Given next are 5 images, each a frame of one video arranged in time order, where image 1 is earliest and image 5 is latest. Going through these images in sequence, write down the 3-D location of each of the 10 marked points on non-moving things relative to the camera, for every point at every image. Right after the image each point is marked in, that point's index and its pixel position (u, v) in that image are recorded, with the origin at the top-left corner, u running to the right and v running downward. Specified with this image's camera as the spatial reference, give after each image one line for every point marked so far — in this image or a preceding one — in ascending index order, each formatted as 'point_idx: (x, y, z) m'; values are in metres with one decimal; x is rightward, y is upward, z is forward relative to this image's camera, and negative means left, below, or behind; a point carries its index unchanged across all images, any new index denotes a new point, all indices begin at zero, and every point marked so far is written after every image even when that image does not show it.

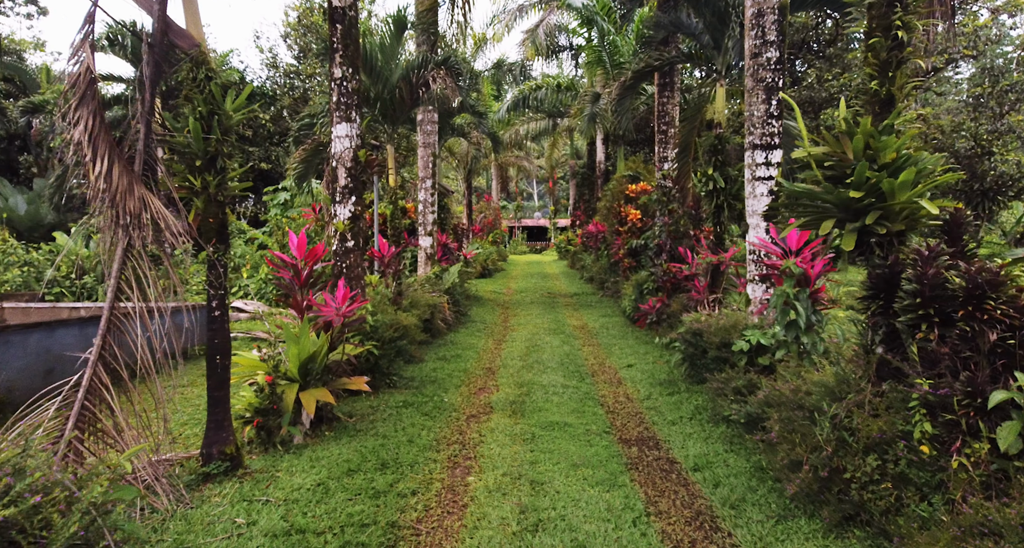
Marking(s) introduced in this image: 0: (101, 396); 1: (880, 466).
0: (-1.7, -0.5, +2.6) m
1: (+1.5, -0.8, +2.6) m
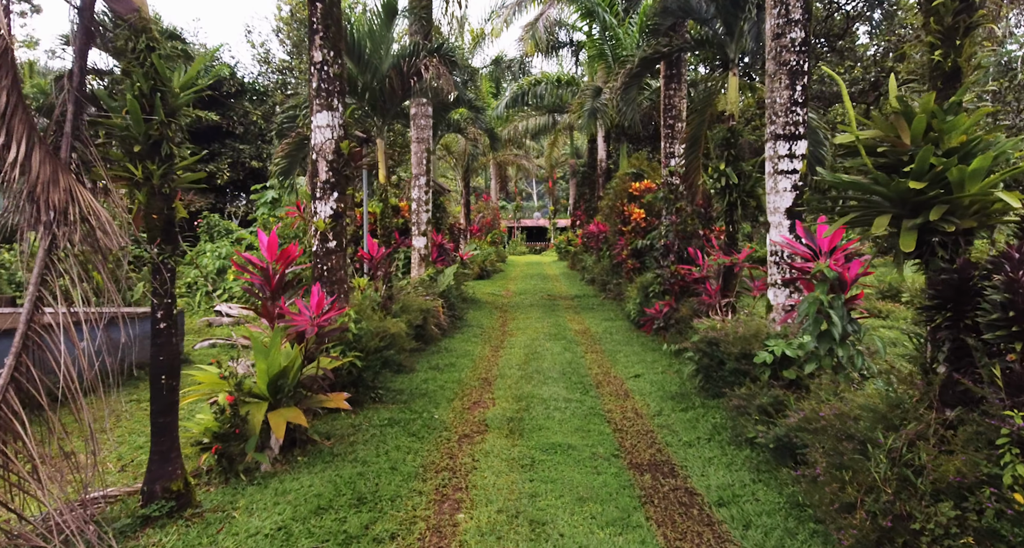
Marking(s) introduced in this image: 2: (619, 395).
0: (-1.7, -0.5, +2.1) m
1: (+1.5, -0.8, +2.2) m
2: (+0.9, -1.0, +5.3) m
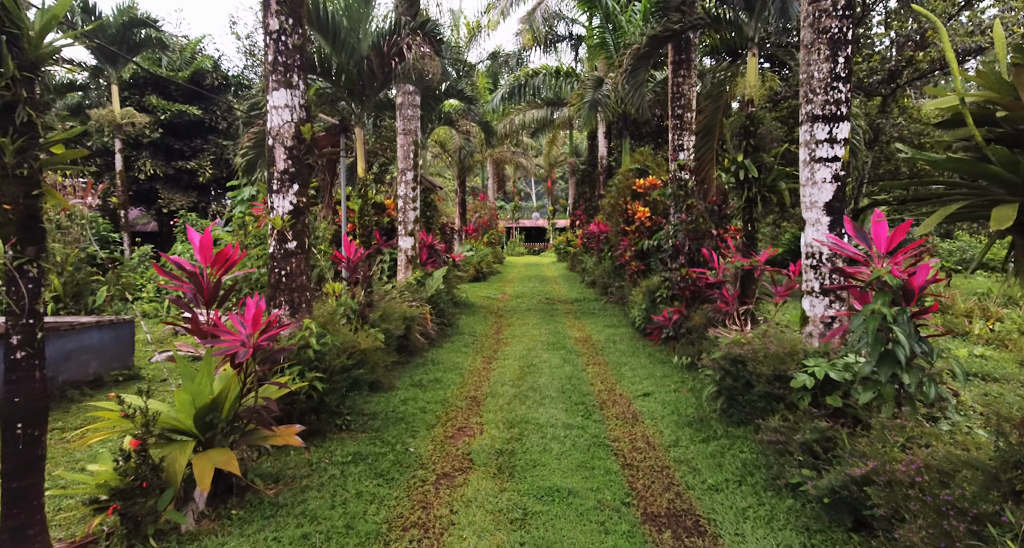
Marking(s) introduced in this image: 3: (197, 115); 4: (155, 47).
0: (-1.8, -0.6, +1.4) m
1: (+1.5, -0.9, +1.4) m
2: (+0.8, -1.1, +4.5) m
3: (-6.9, +3.5, +13.8) m
4: (-6.8, +4.3, +12.0) m
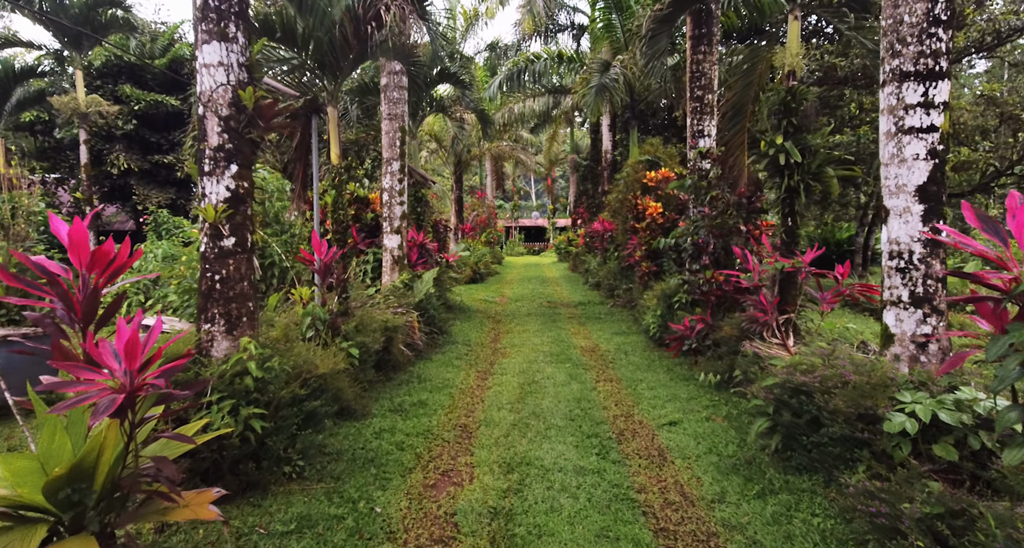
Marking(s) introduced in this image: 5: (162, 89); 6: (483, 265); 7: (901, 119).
0: (-1.8, -0.6, +0.5) m
1: (+1.5, -0.9, +0.5) m
2: (+0.8, -1.1, +3.6) m
3: (-7.0, +3.5, +12.9) m
4: (-6.8, +4.3, +11.1) m
5: (-7.5, +4.0, +13.5) m
6: (-0.6, +0.2, +13.8) m
7: (+1.9, +0.7, +3.0) m
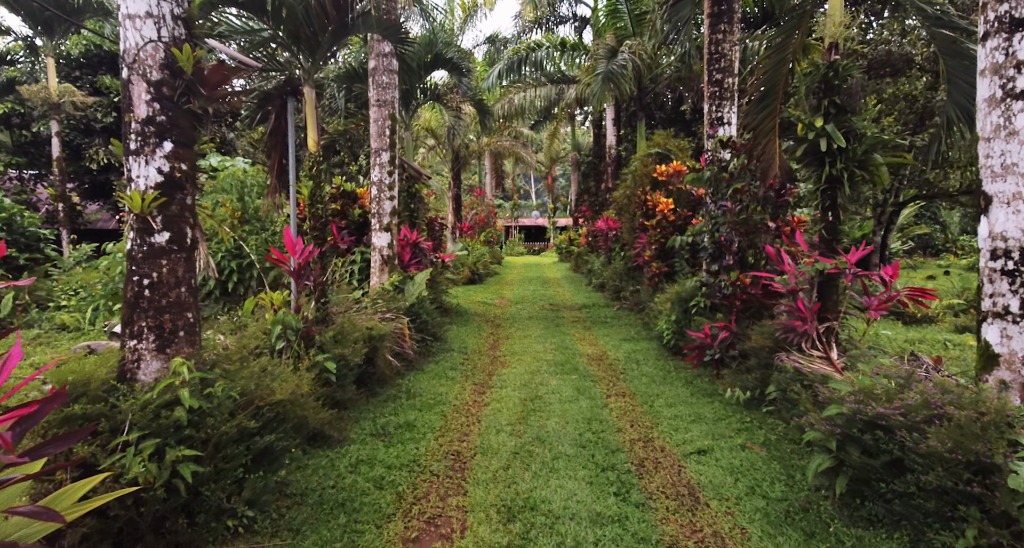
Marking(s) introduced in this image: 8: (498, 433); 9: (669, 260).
0: (-1.8, -0.6, -0.1) m
1: (+1.5, -0.9, -0.1) m
2: (+0.8, -1.1, +3.0) m
3: (-7.0, +3.5, +12.3) m
4: (-6.8, +4.3, +10.4) m
5: (-7.5, +4.0, +12.8) m
6: (-0.6, +0.2, +13.2) m
7: (+1.9, +0.7, +2.3) m
8: (-0.1, -1.0, +4.0) m
9: (+1.9, +0.2, +7.6) m
